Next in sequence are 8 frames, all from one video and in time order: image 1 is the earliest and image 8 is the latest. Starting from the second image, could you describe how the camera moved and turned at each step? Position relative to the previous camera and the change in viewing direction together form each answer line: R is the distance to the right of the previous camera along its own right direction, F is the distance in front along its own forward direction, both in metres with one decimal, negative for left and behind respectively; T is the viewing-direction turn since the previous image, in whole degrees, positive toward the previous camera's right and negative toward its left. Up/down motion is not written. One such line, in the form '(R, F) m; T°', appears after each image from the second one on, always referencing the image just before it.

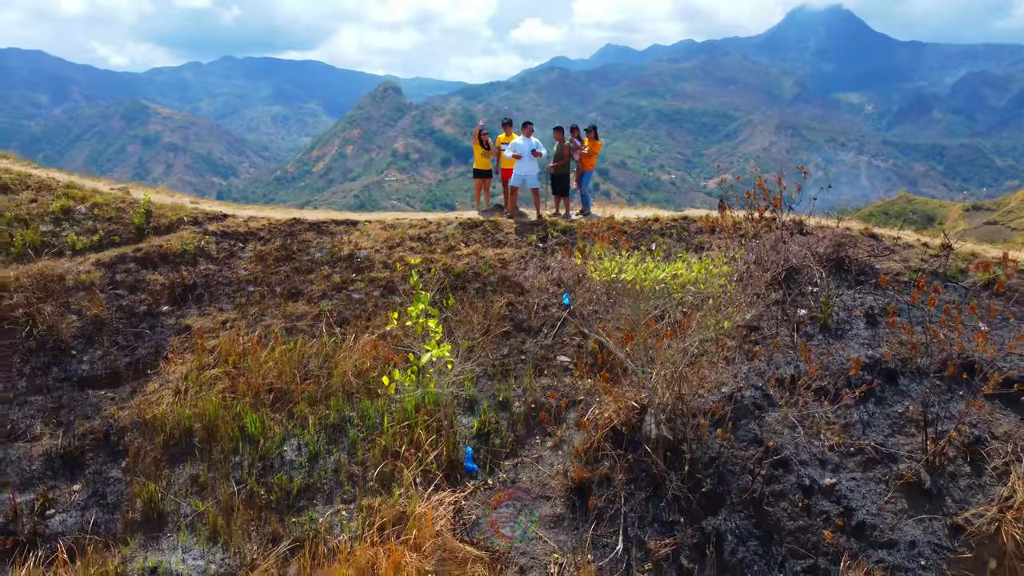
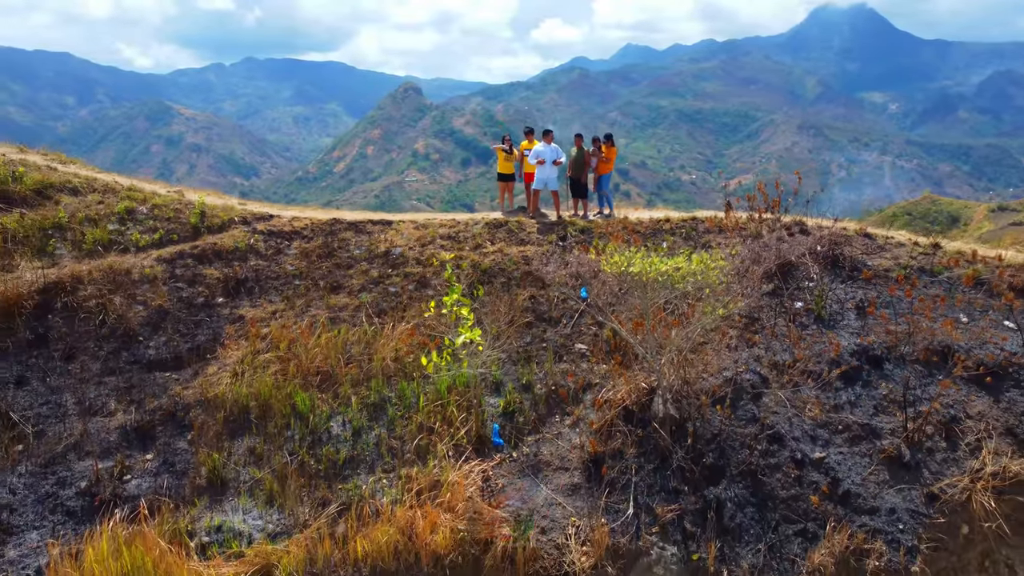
(0.0, -0.4) m; -1°
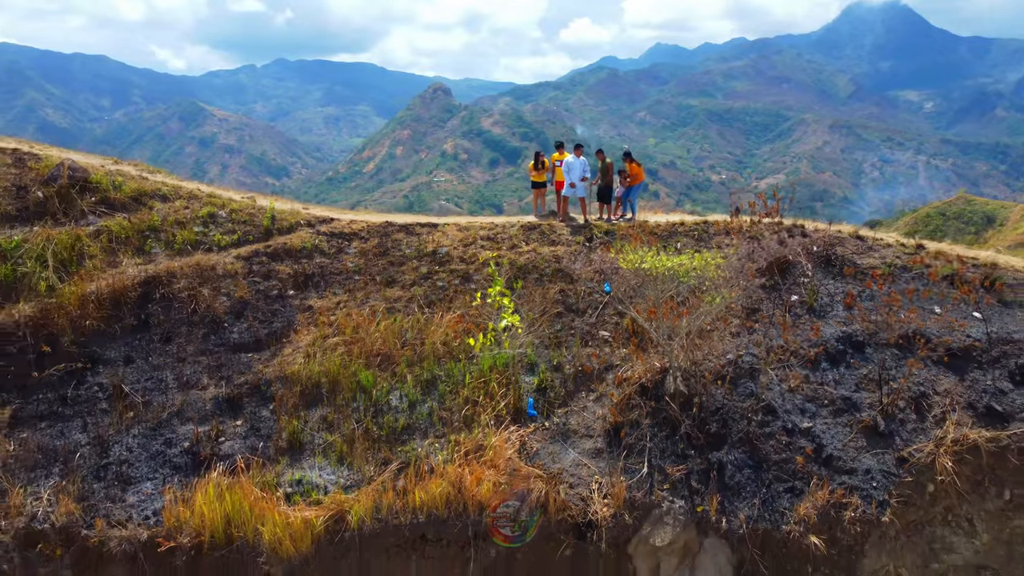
(0.0, -0.6) m; -2°
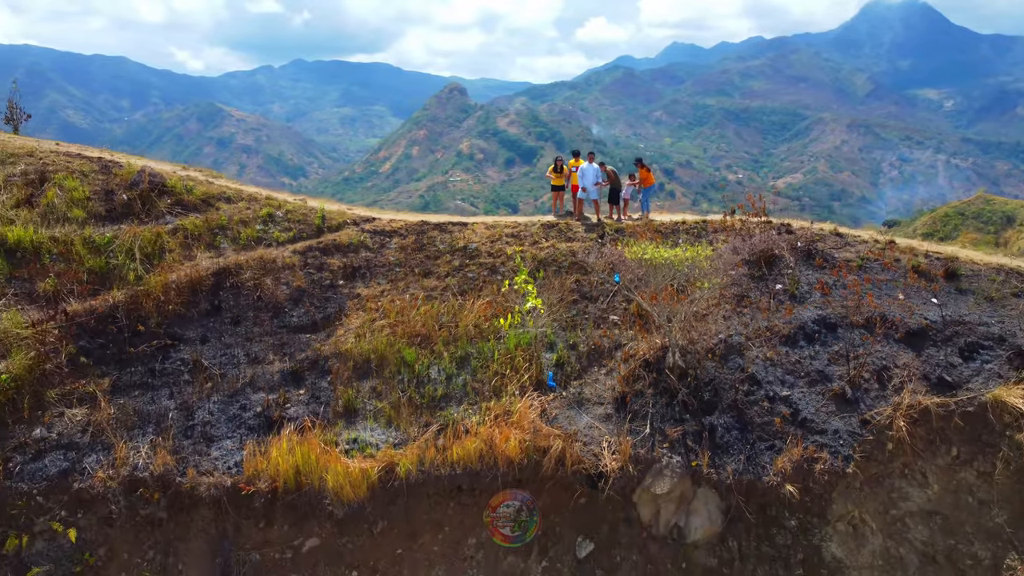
(0.0, -0.7) m; -1°
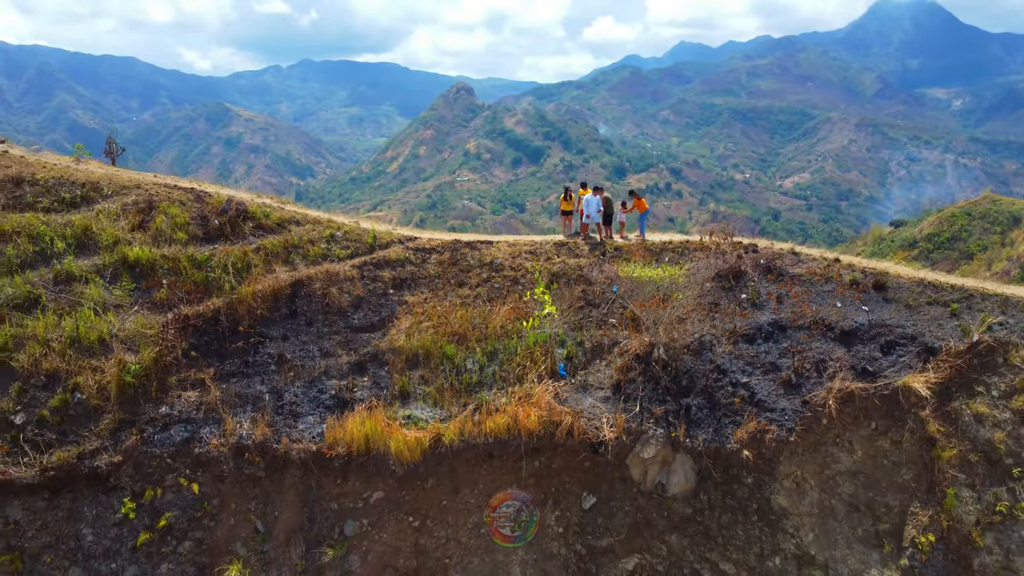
(-0.1, -1.3) m; 0°
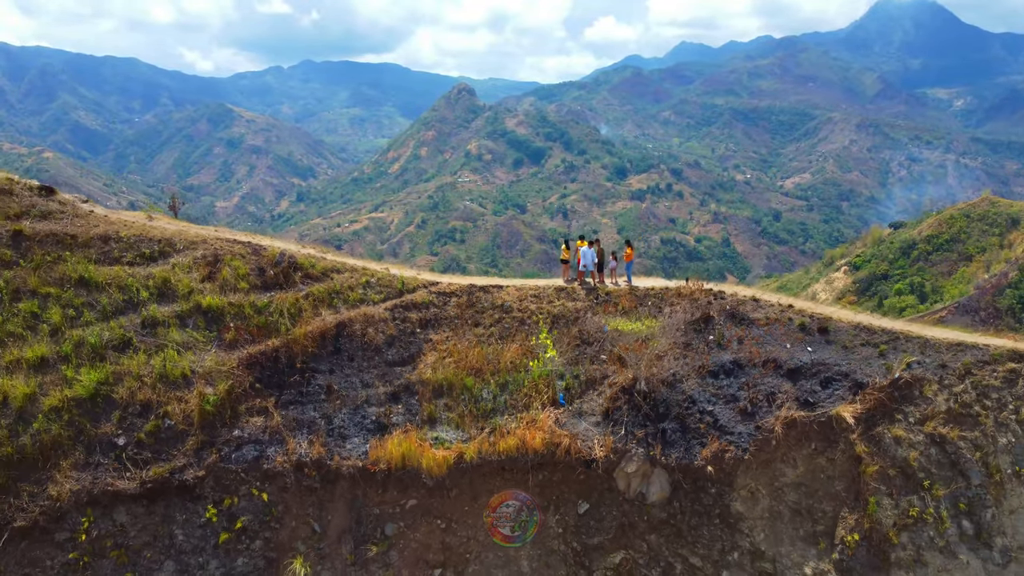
(-0.1, -1.4) m; 0°
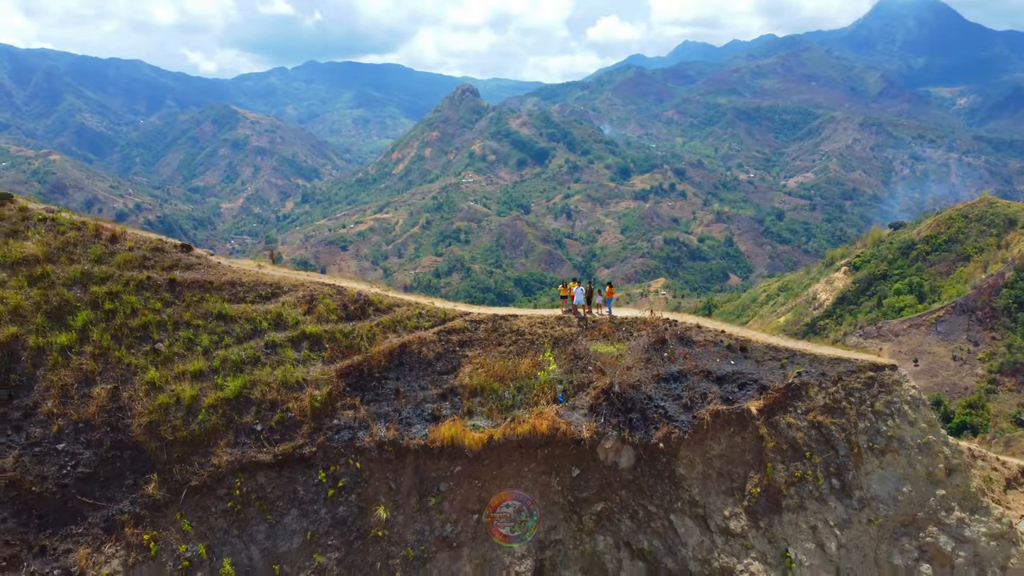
(-0.1, -3.3) m; 0°
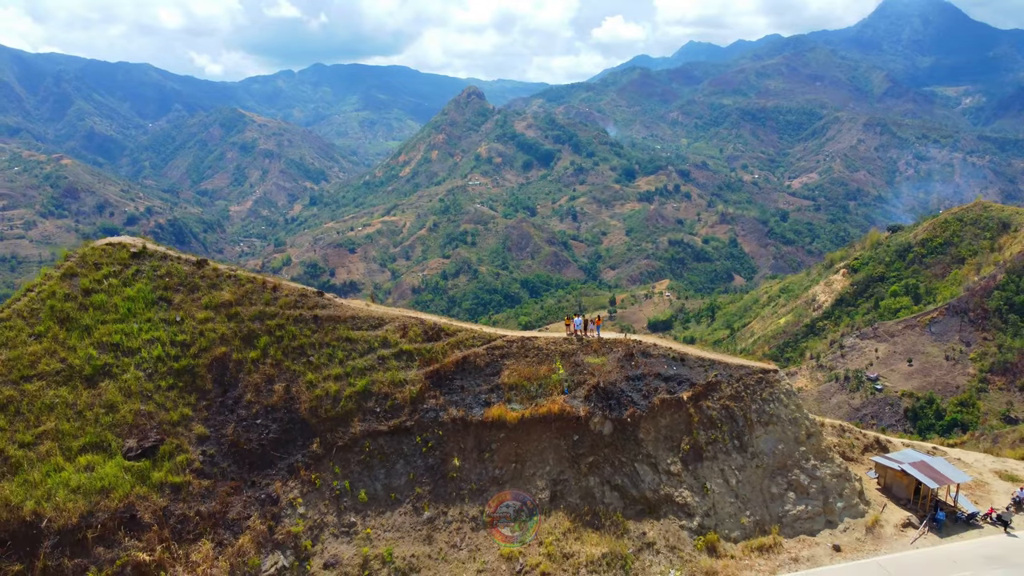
(-0.4, -6.3) m; 0°
